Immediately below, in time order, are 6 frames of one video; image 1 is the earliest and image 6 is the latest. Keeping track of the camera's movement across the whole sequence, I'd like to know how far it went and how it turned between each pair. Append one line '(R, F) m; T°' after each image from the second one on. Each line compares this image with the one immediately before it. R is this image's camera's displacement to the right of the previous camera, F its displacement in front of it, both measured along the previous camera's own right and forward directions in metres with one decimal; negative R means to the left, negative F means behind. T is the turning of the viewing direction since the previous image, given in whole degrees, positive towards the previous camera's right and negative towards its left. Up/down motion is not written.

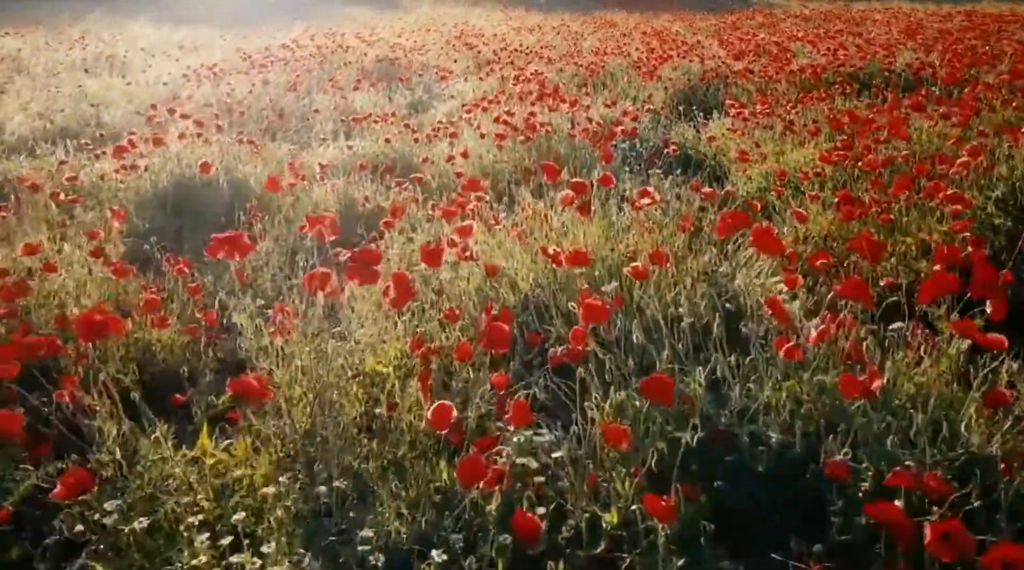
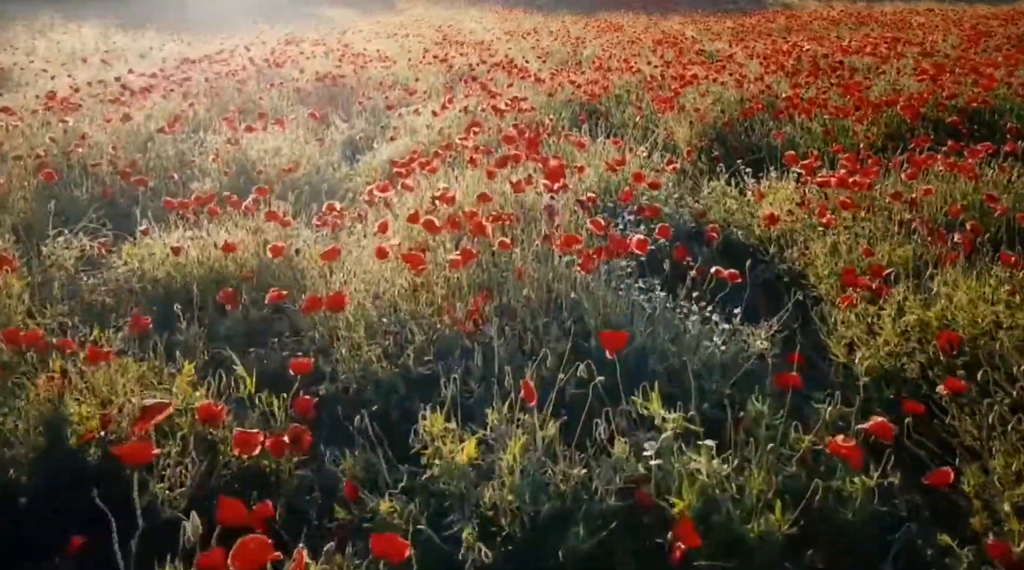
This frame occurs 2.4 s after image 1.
(+0.2, +2.2) m; 0°
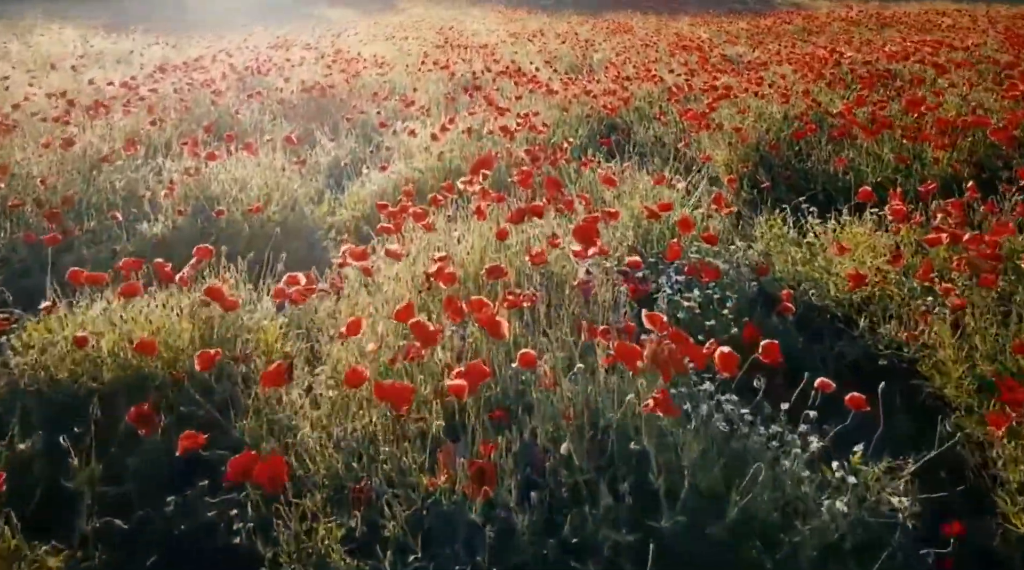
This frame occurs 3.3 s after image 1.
(-0.1, +0.8) m; 0°
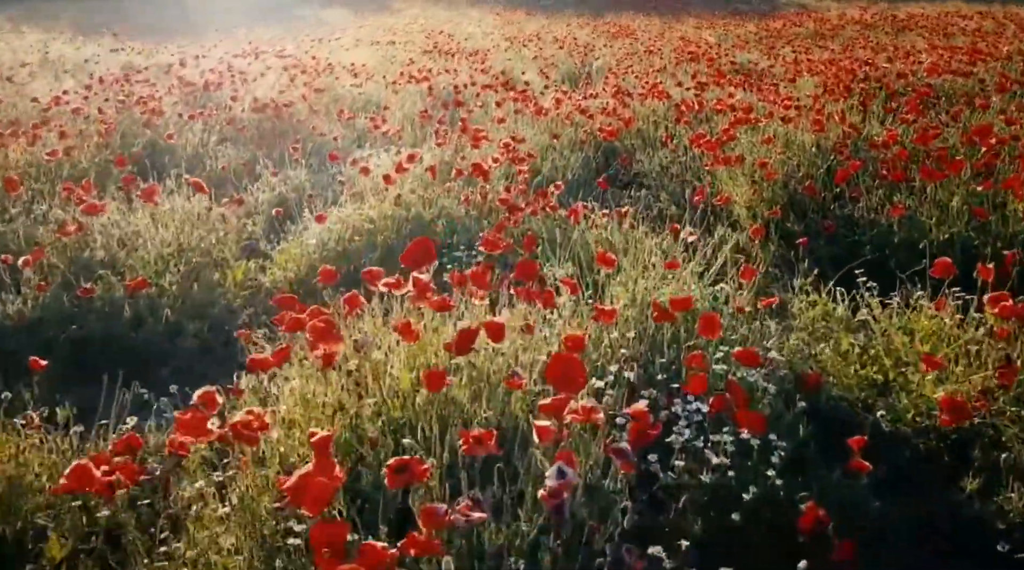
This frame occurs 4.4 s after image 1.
(+0.1, +0.9) m; 0°
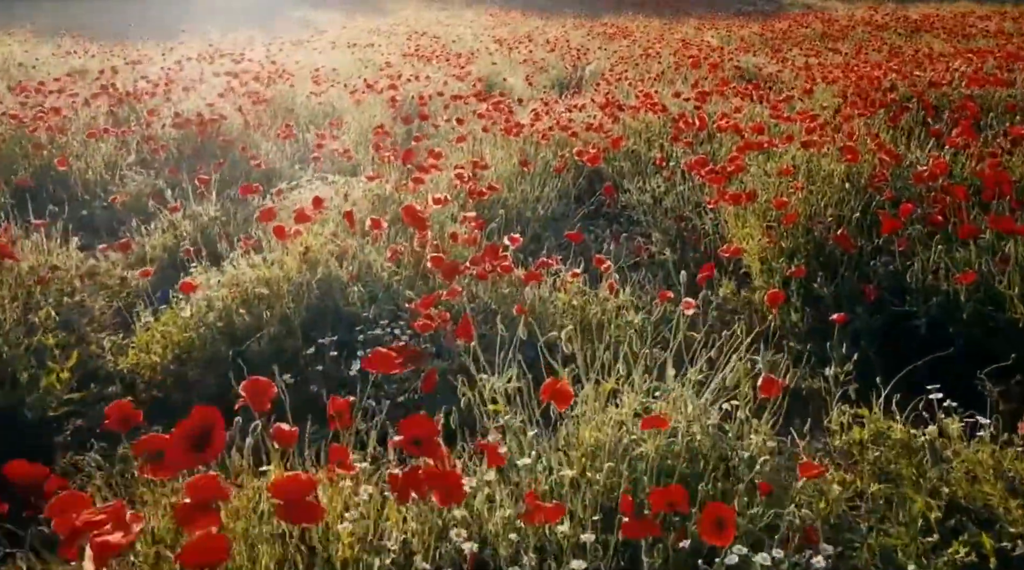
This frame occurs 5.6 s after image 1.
(+0.2, +0.9) m; 0°
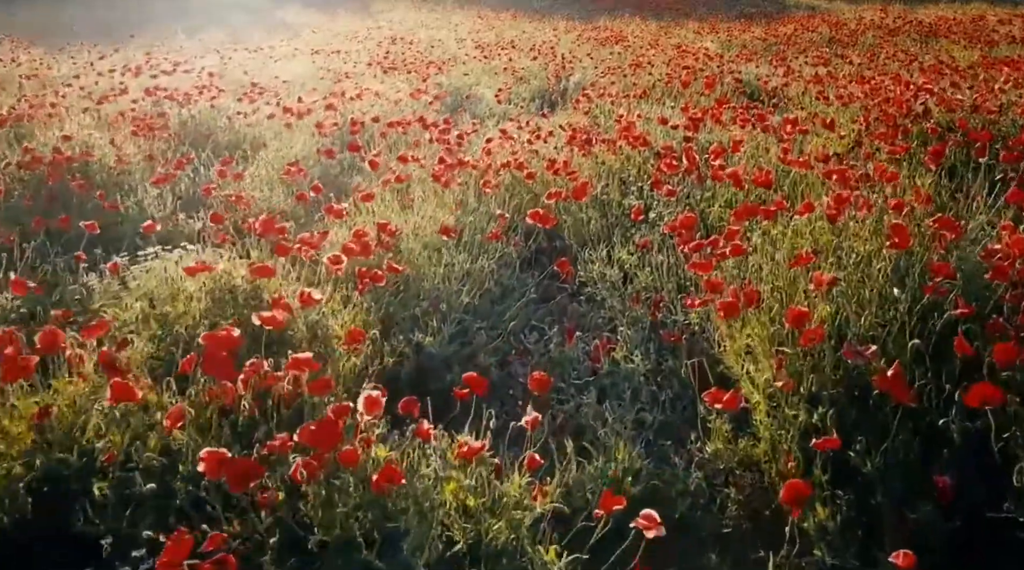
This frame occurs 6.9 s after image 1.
(+0.3, +1.1) m; 0°
